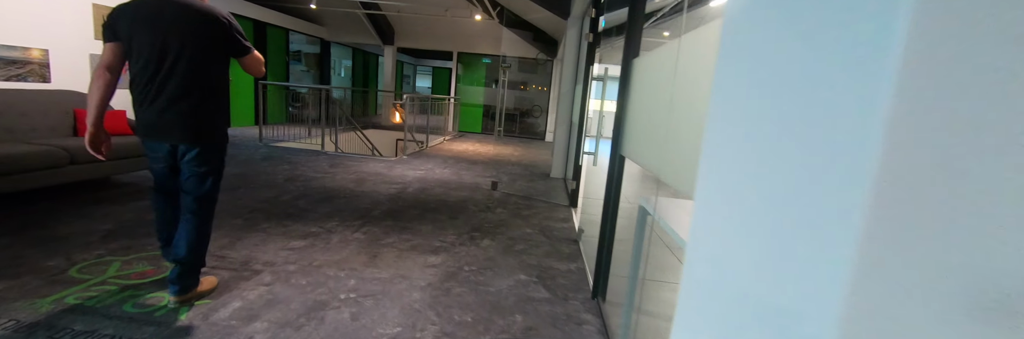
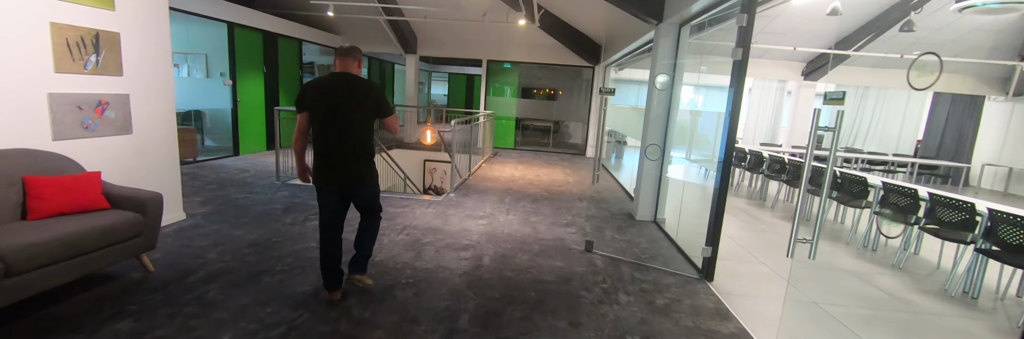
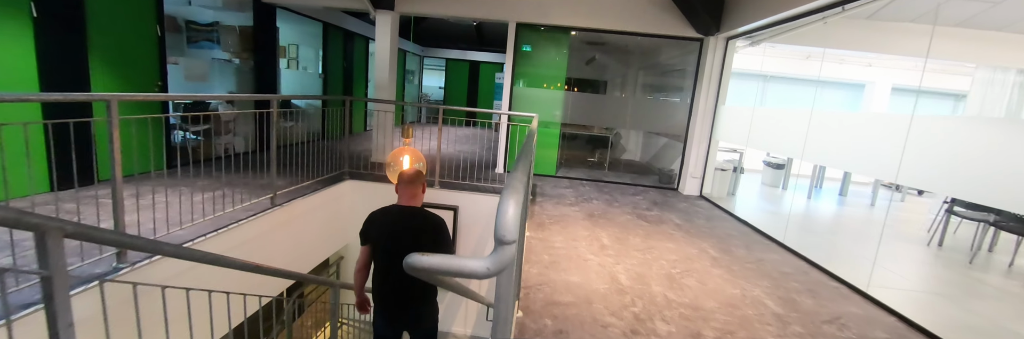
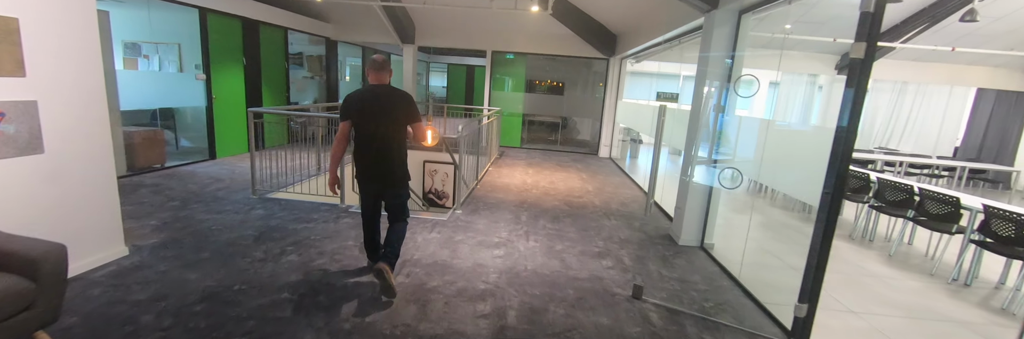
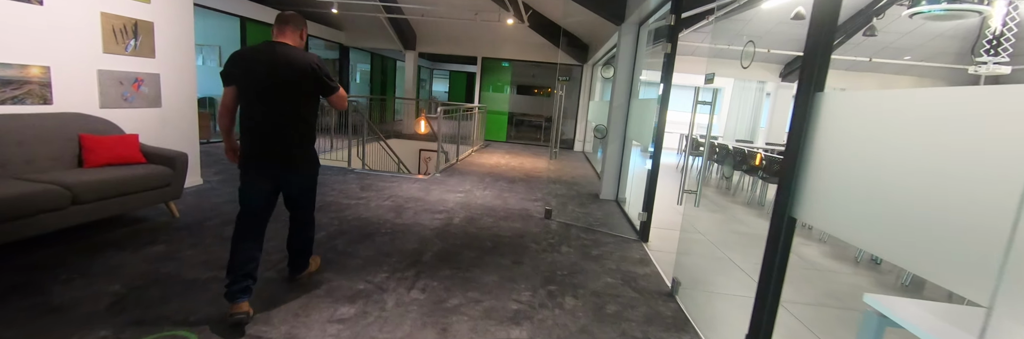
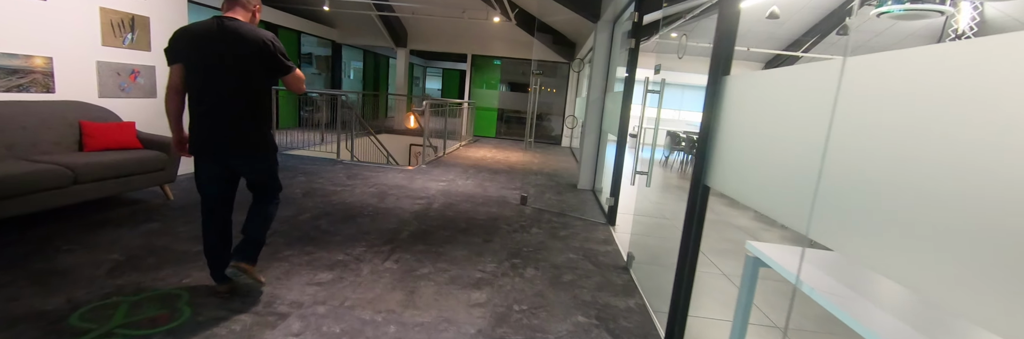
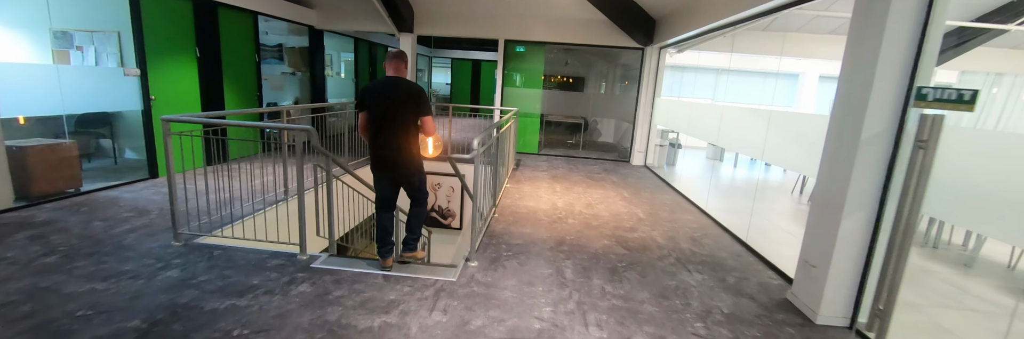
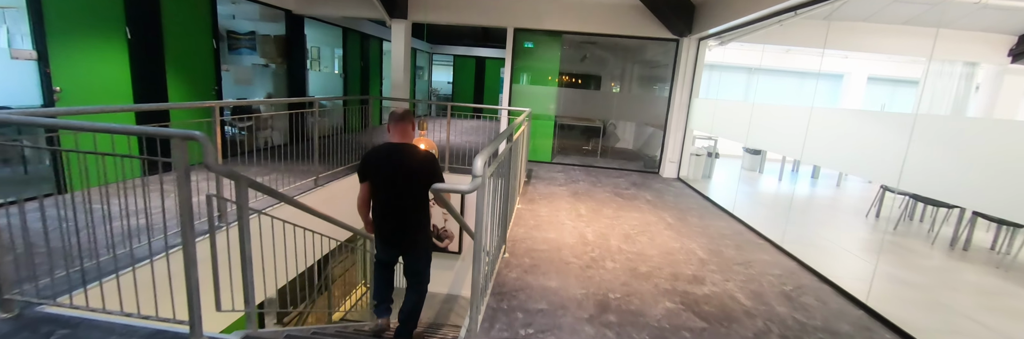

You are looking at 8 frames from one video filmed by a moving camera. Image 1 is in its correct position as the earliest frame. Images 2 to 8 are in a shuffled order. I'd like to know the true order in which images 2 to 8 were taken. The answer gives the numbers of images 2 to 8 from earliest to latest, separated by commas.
6, 5, 2, 4, 7, 8, 3
